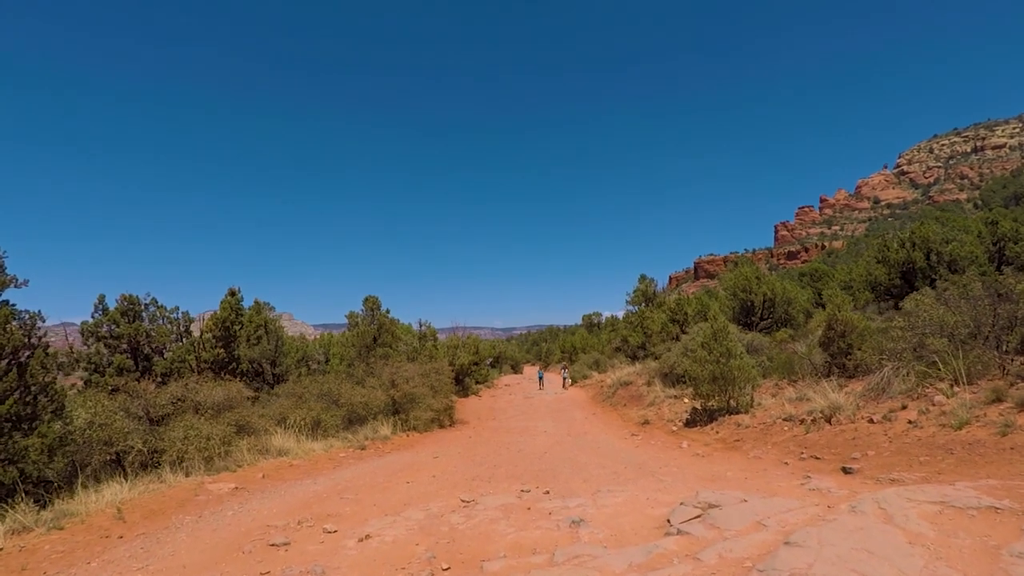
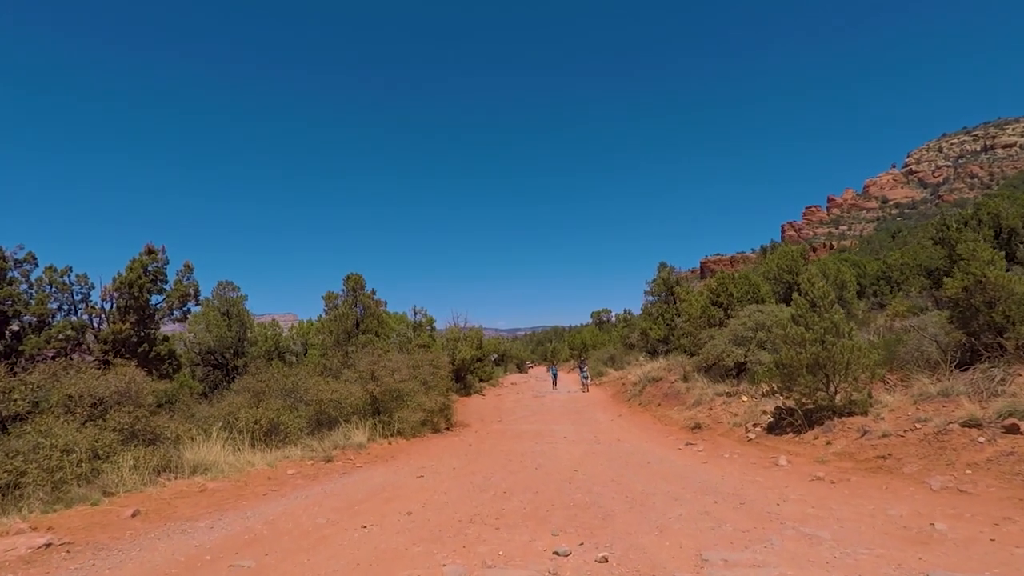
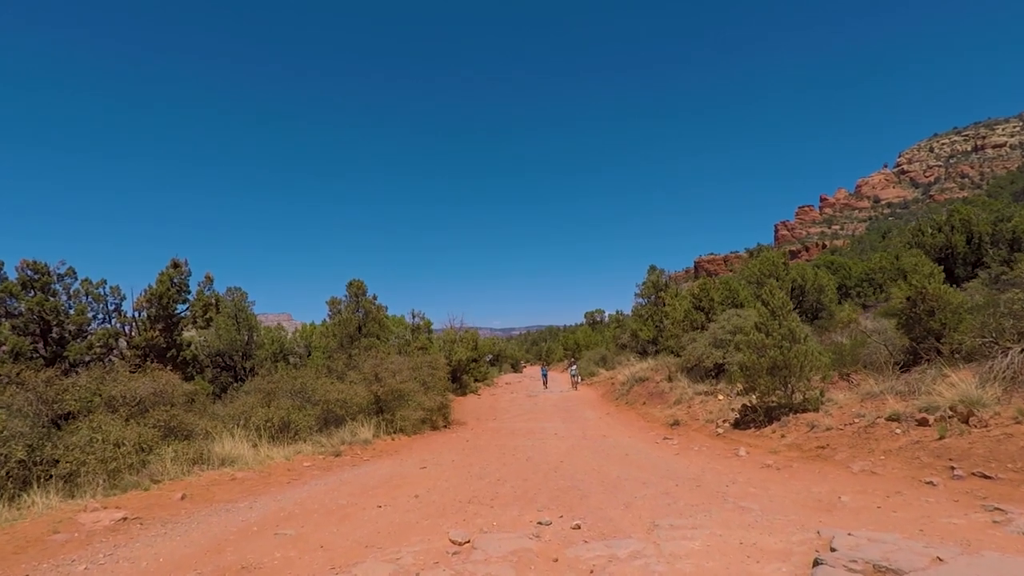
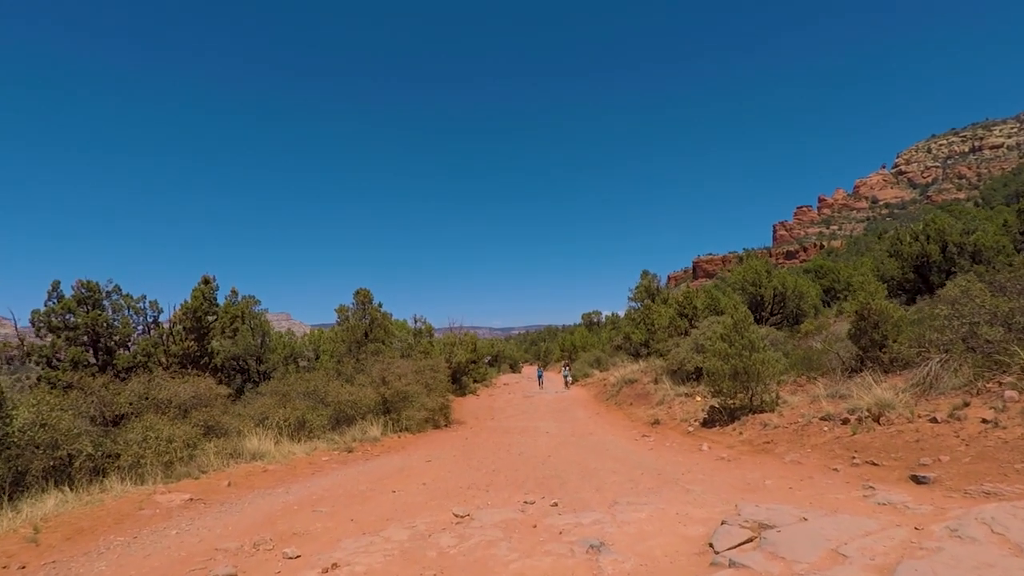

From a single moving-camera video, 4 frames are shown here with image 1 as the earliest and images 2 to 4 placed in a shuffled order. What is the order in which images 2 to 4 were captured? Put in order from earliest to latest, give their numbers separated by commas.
4, 3, 2
